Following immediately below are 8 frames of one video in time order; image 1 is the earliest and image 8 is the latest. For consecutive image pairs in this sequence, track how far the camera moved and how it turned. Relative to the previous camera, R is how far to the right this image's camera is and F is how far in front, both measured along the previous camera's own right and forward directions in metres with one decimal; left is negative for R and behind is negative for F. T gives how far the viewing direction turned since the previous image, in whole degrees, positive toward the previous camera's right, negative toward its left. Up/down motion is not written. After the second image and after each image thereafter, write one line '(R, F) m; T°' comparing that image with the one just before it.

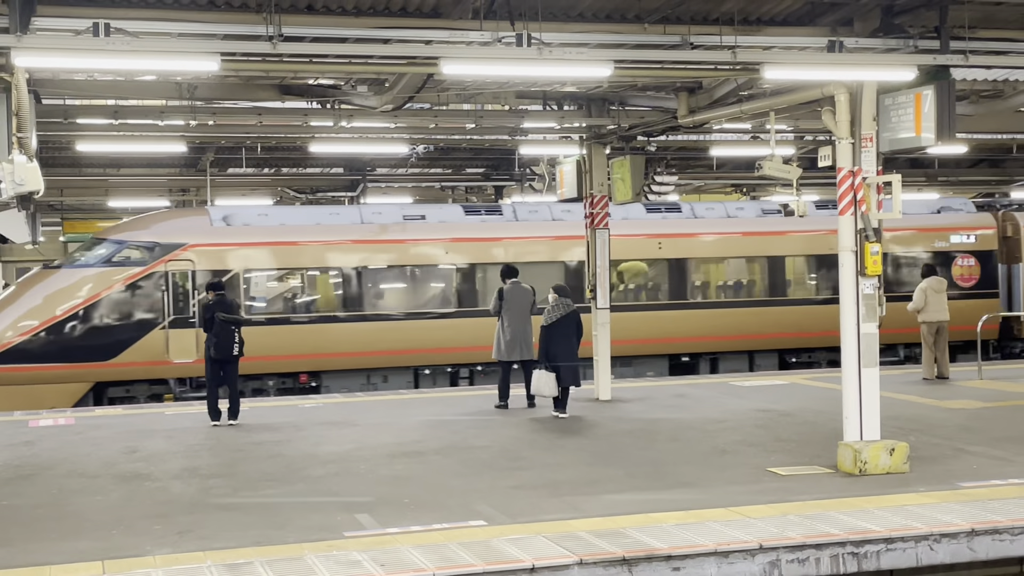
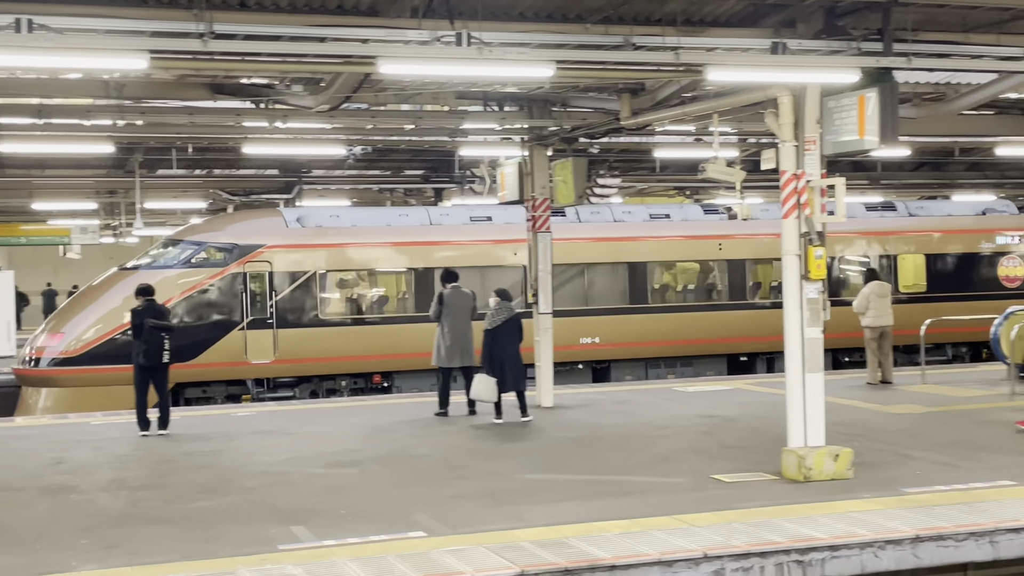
(-0.1, +0.4) m; +3°
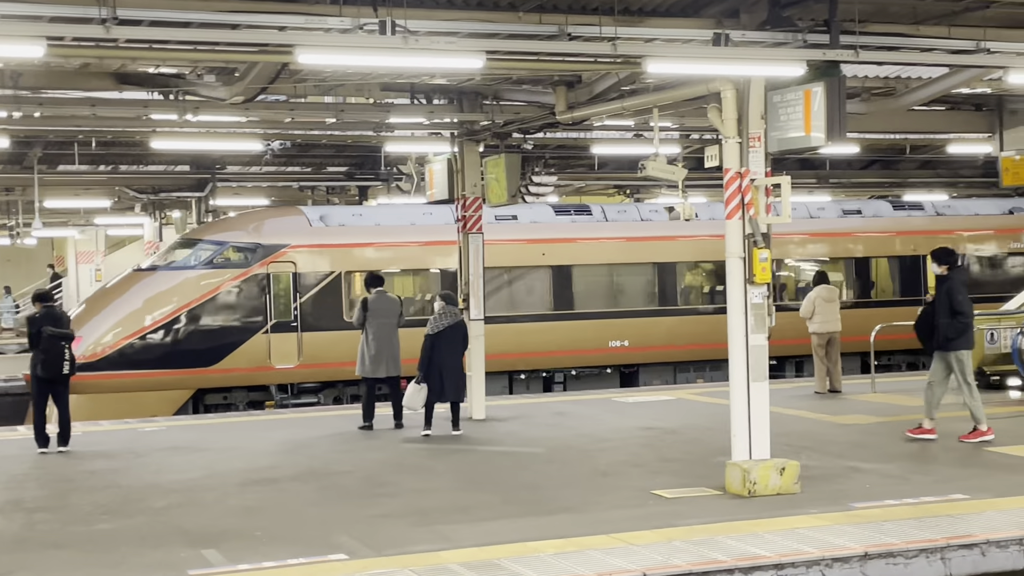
(0.0, +1.0) m; +3°
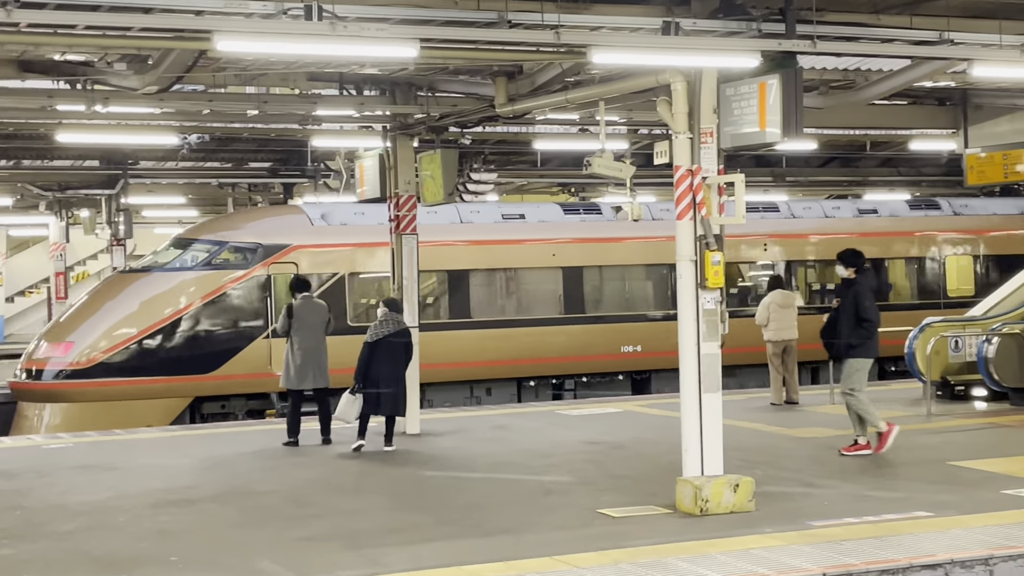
(0.0, +1.0) m; +2°
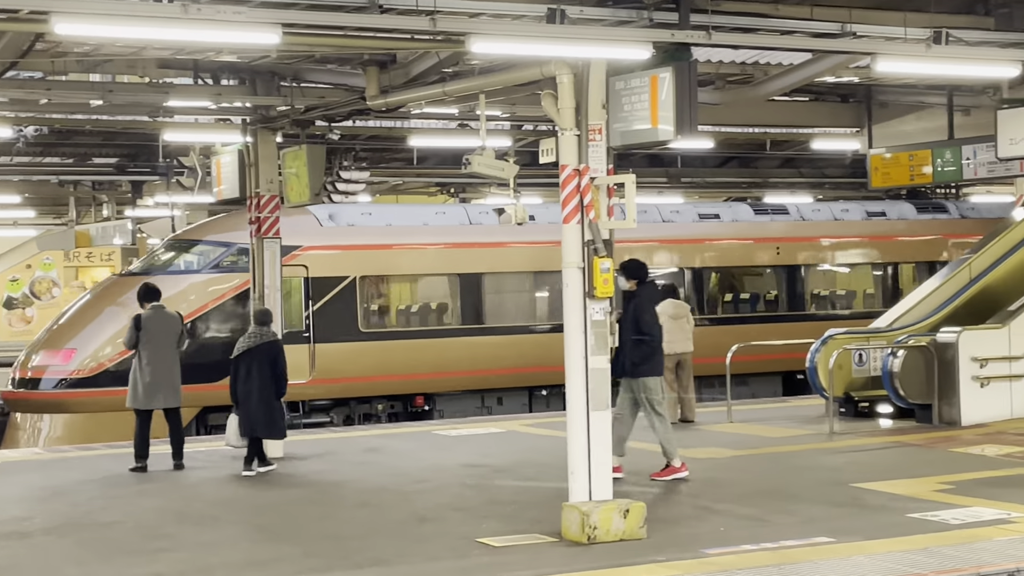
(+0.2, +1.2) m; +4°
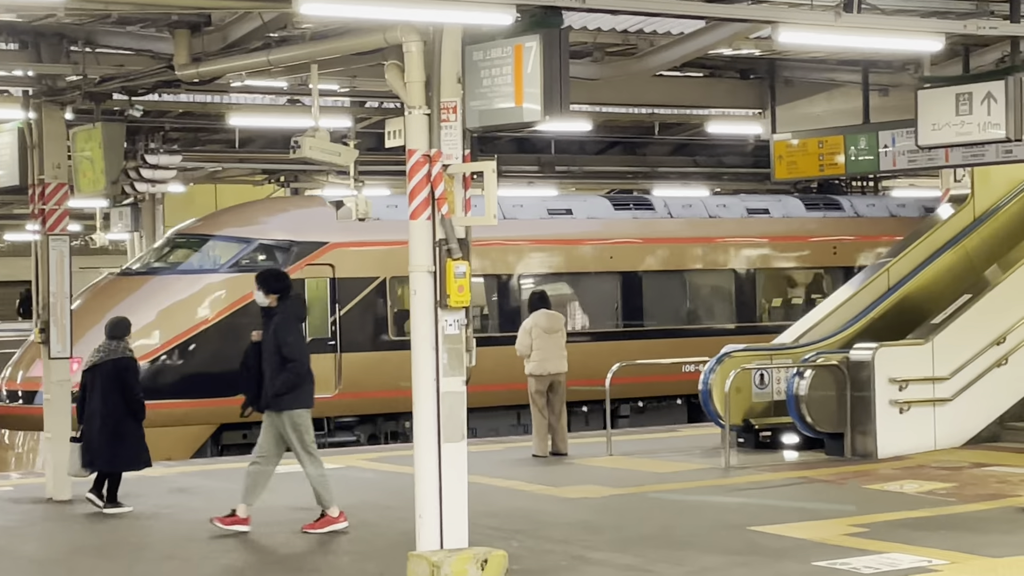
(+0.5, +2.2) m; +4°
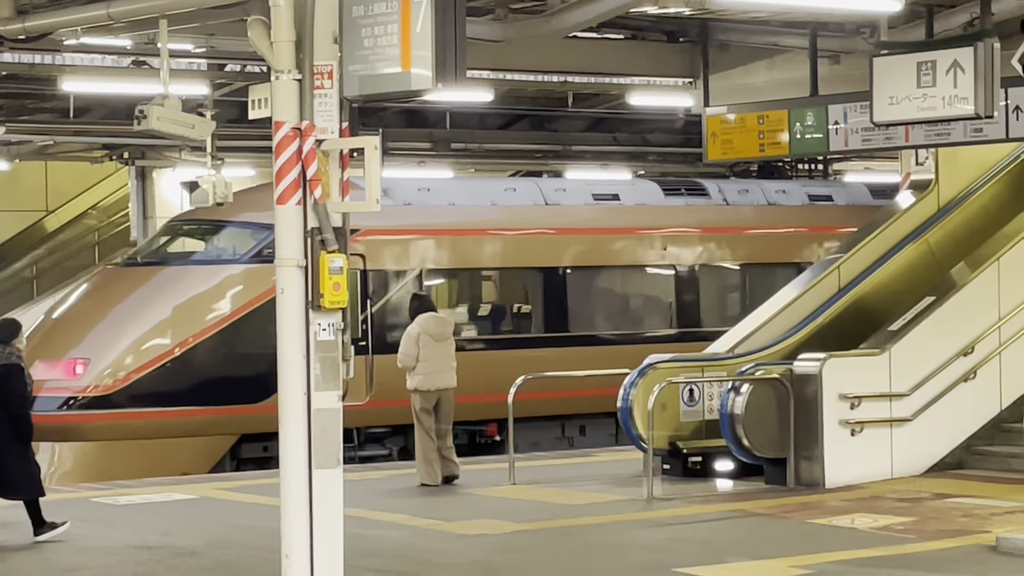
(+0.4, +1.7) m; +2°
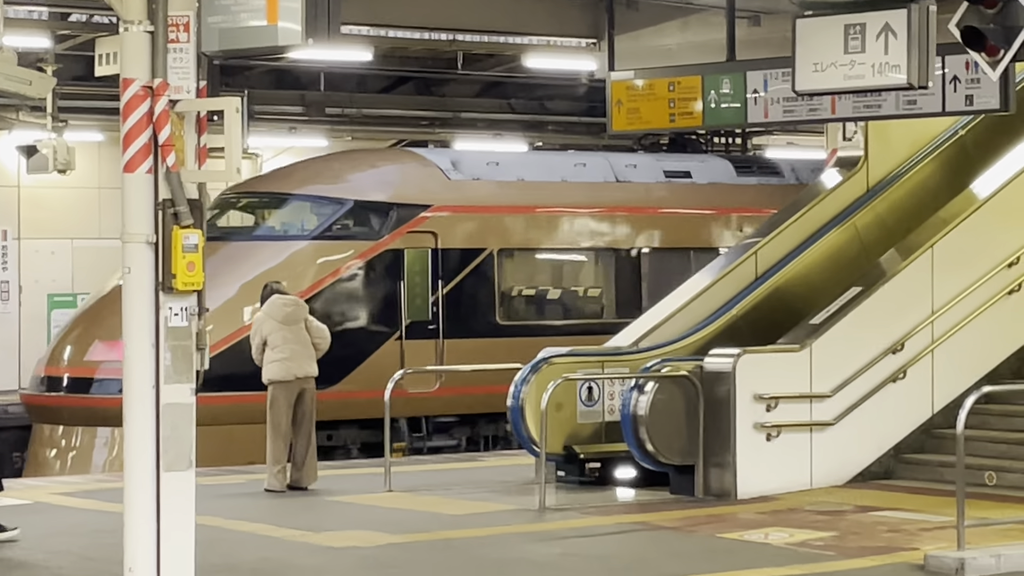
(+0.5, +1.0) m; +2°
